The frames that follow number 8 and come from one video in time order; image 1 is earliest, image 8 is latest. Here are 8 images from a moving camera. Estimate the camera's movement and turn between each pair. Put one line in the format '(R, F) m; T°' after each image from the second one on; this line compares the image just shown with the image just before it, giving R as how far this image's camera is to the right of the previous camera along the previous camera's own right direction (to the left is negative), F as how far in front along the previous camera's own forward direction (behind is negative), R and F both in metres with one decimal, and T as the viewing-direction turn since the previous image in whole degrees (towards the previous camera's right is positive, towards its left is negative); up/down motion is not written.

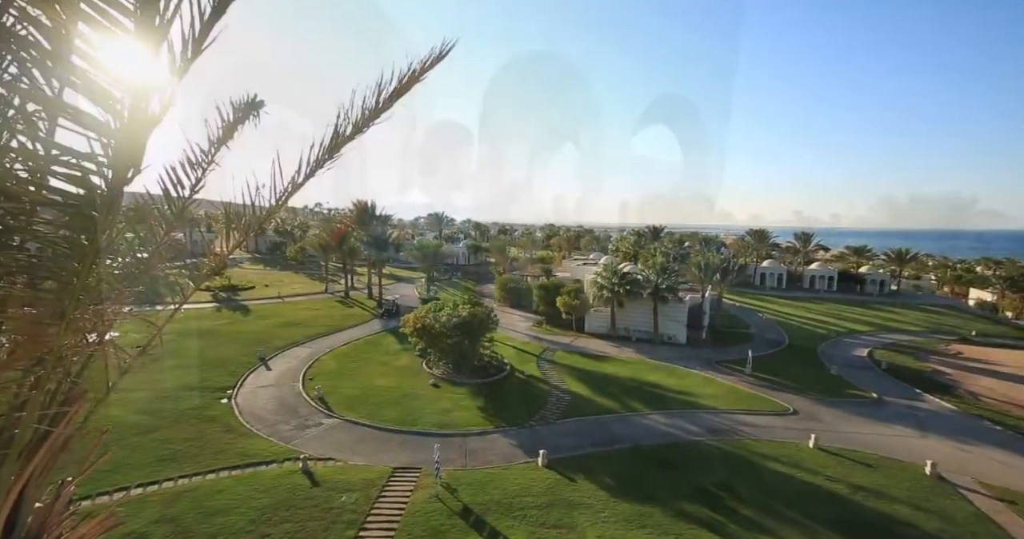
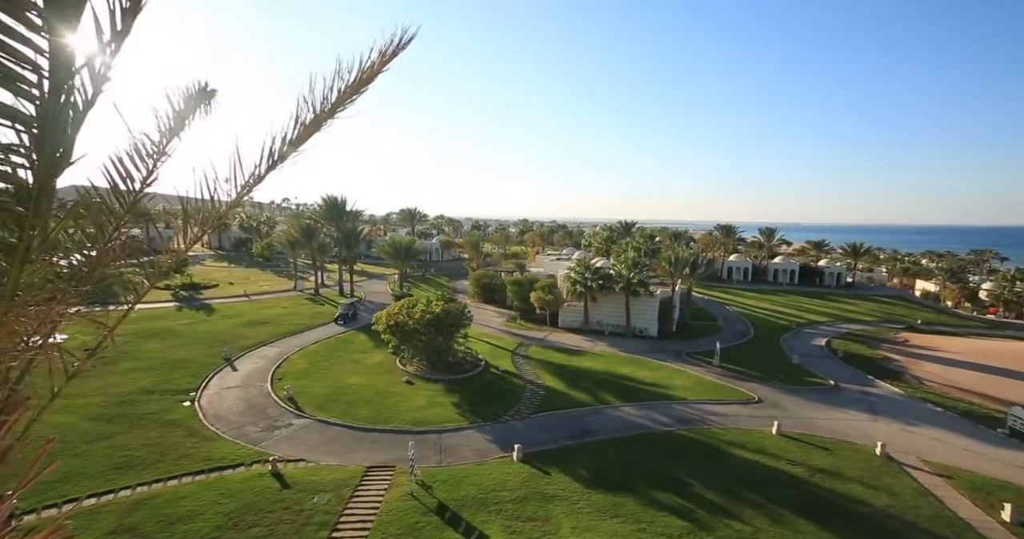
(0.0, 0.0) m; +3°
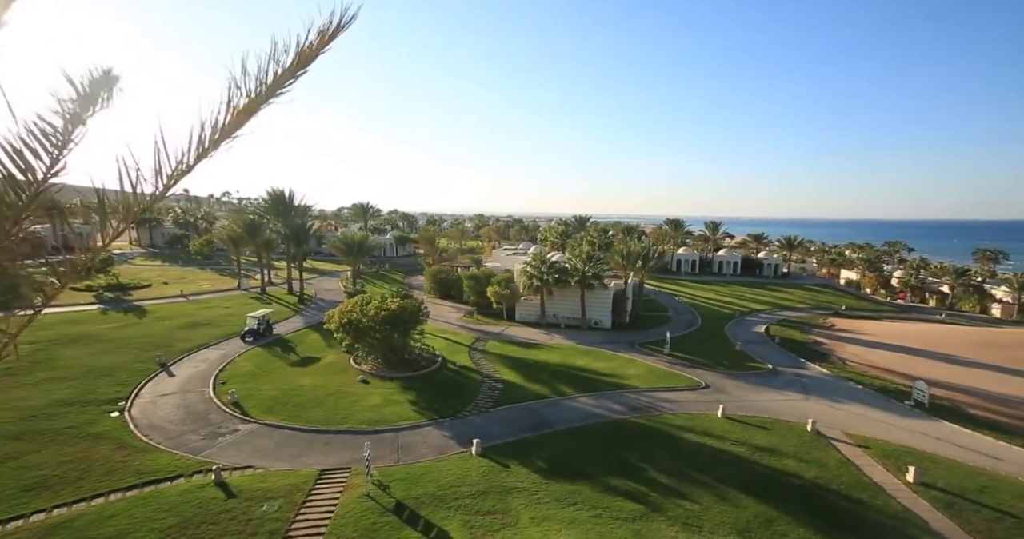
(0.0, +0.1) m; +5°
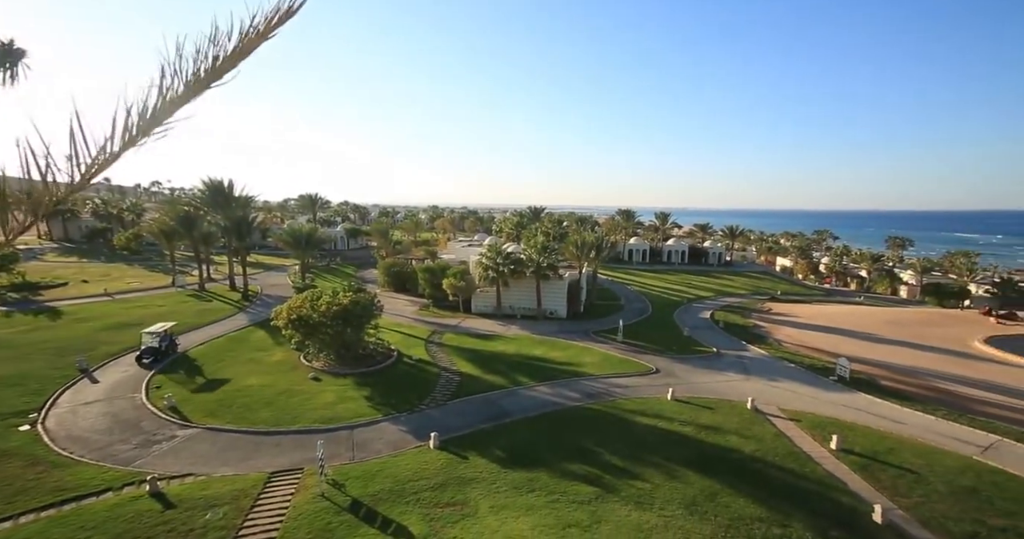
(0.0, +0.1) m; +5°
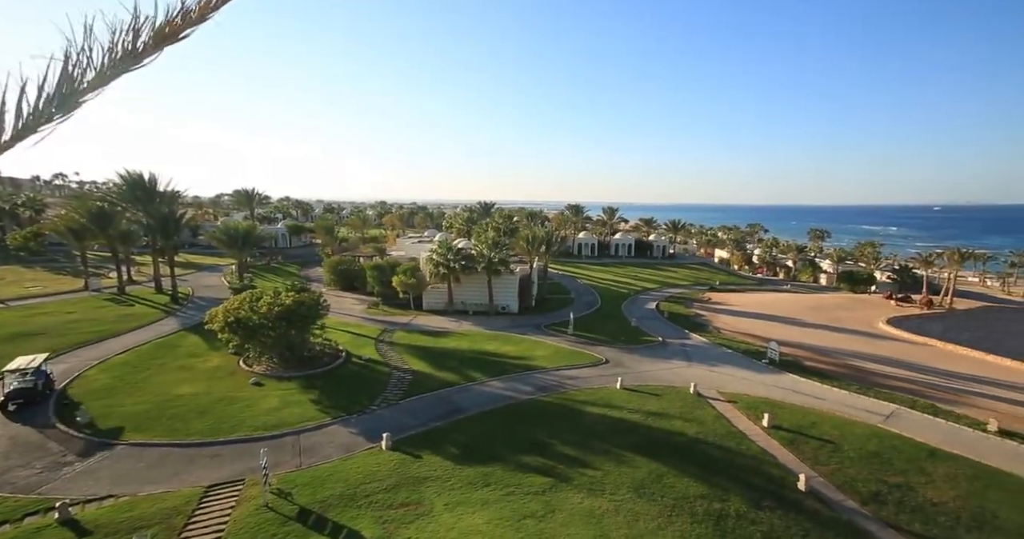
(0.0, +0.2) m; +6°
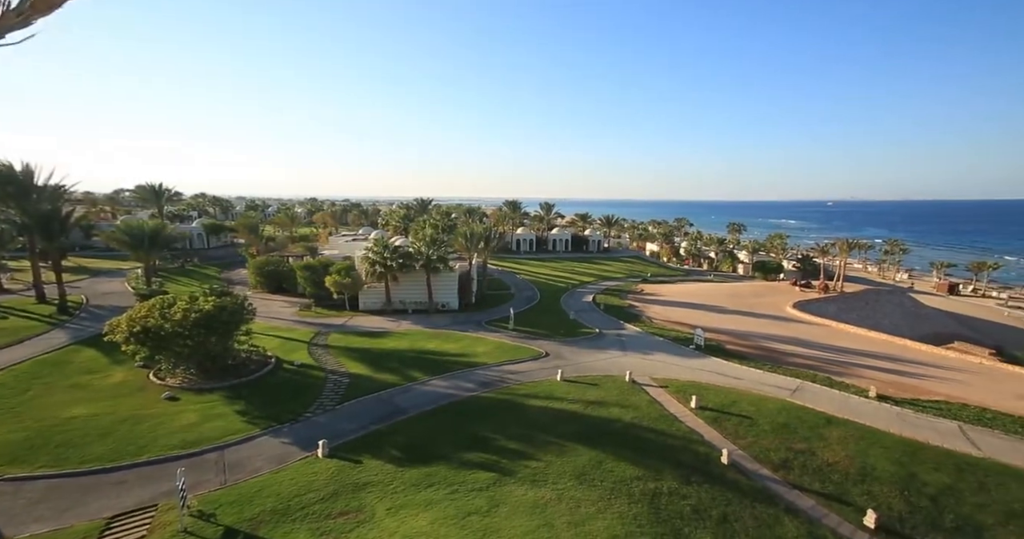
(+0.1, +0.5) m; +7°
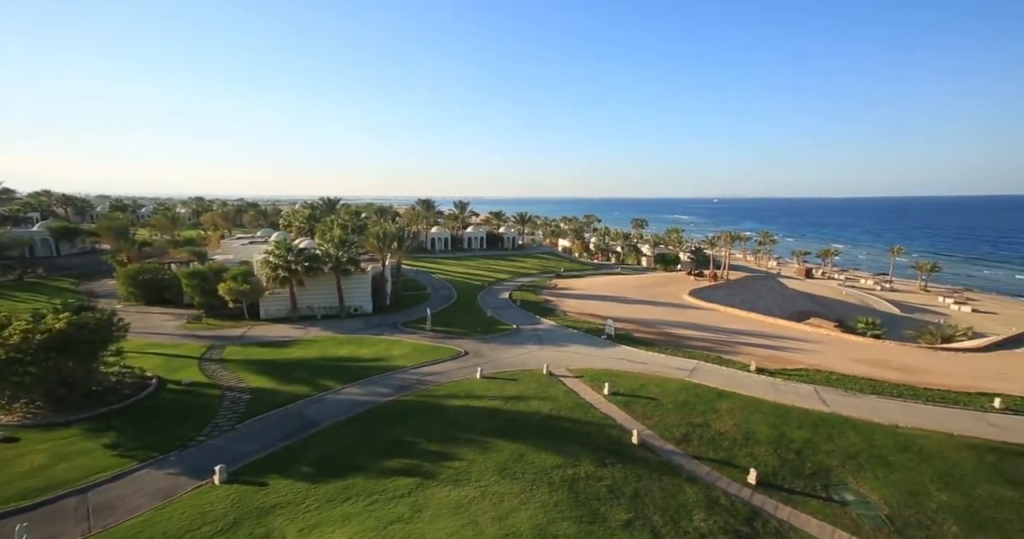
(+0.3, +1.4) m; +10°
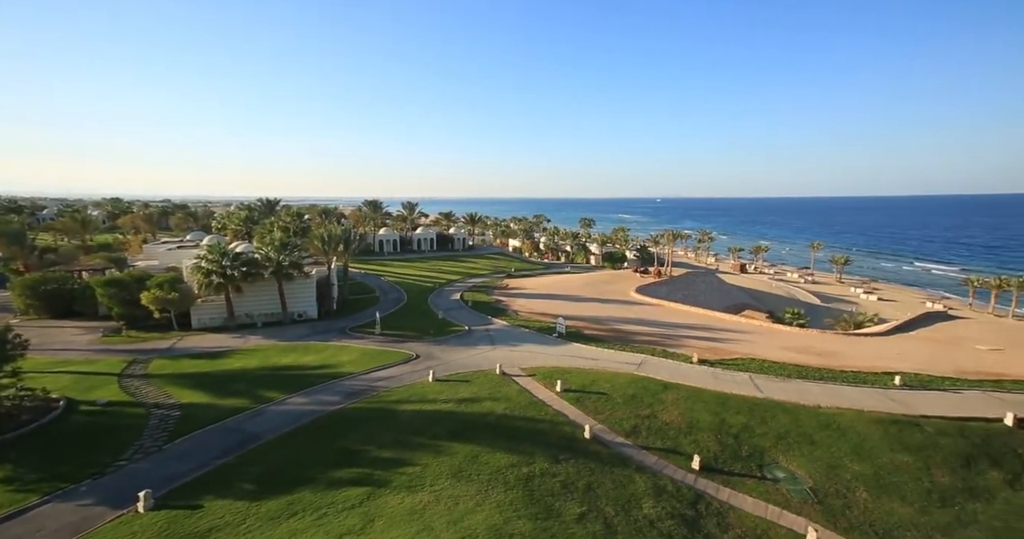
(+0.2, +1.5) m; +6°
